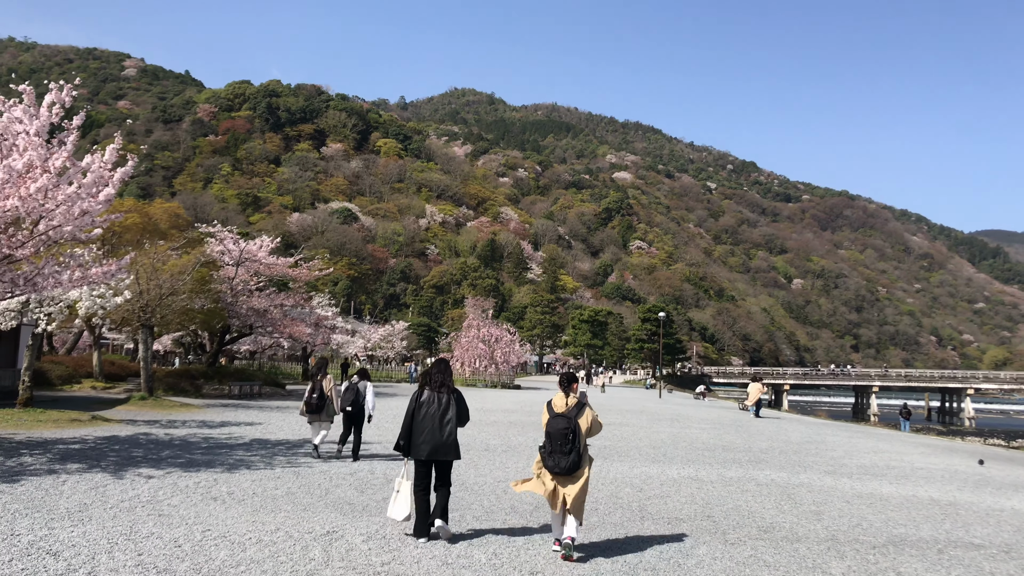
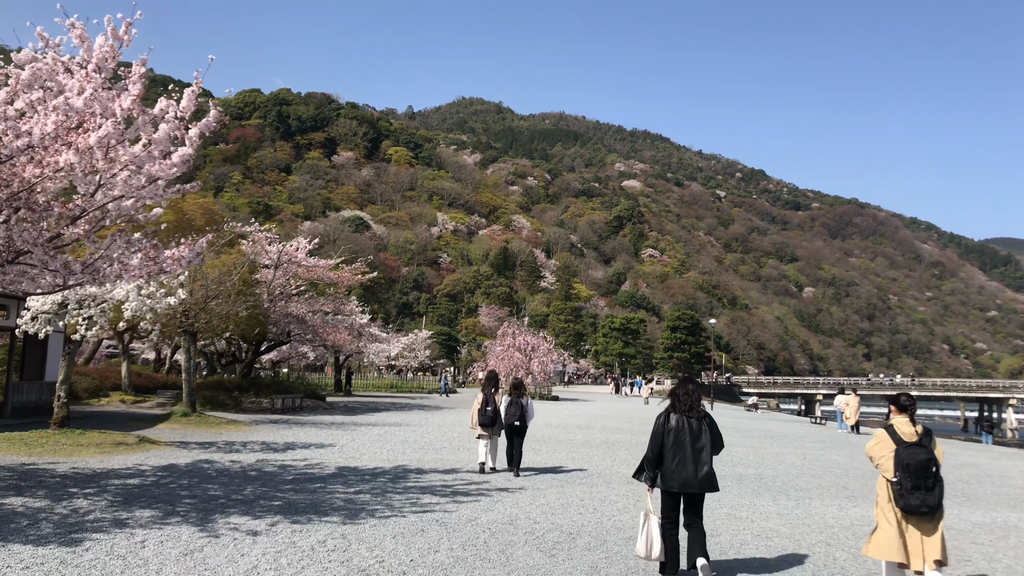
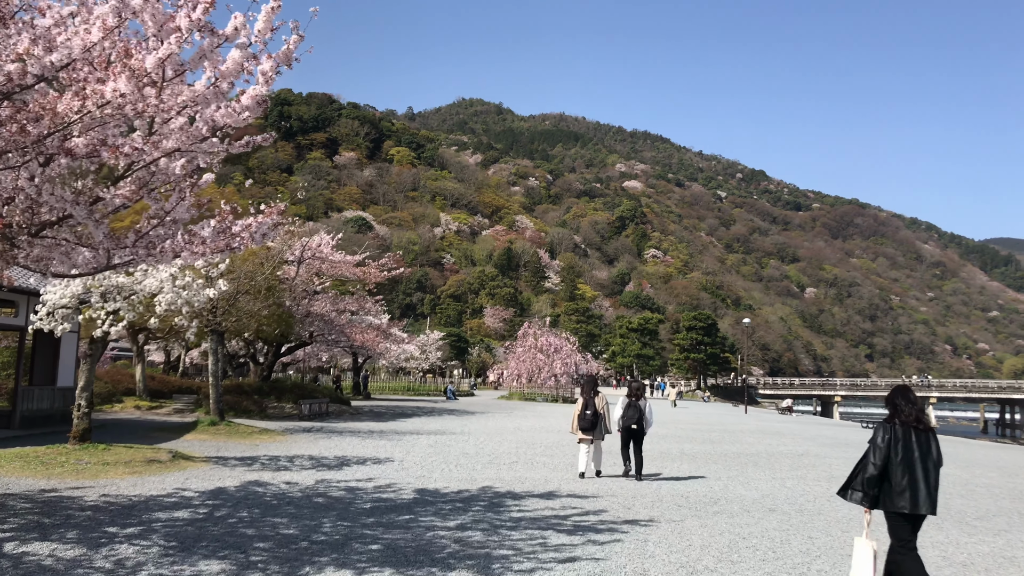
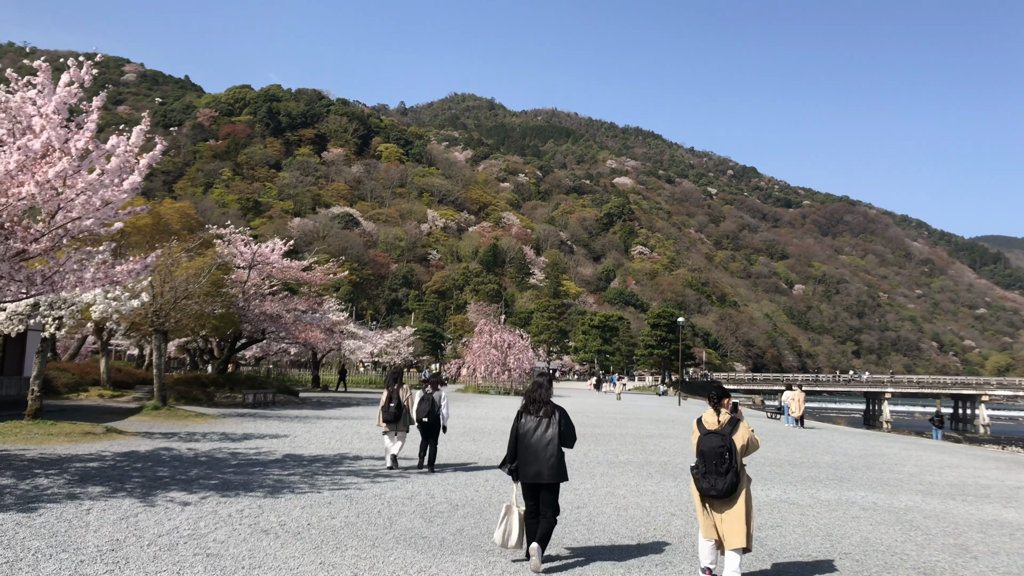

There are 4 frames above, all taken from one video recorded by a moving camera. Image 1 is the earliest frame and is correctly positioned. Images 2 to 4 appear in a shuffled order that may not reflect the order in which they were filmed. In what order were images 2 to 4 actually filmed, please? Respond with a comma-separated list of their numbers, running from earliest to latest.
4, 2, 3
